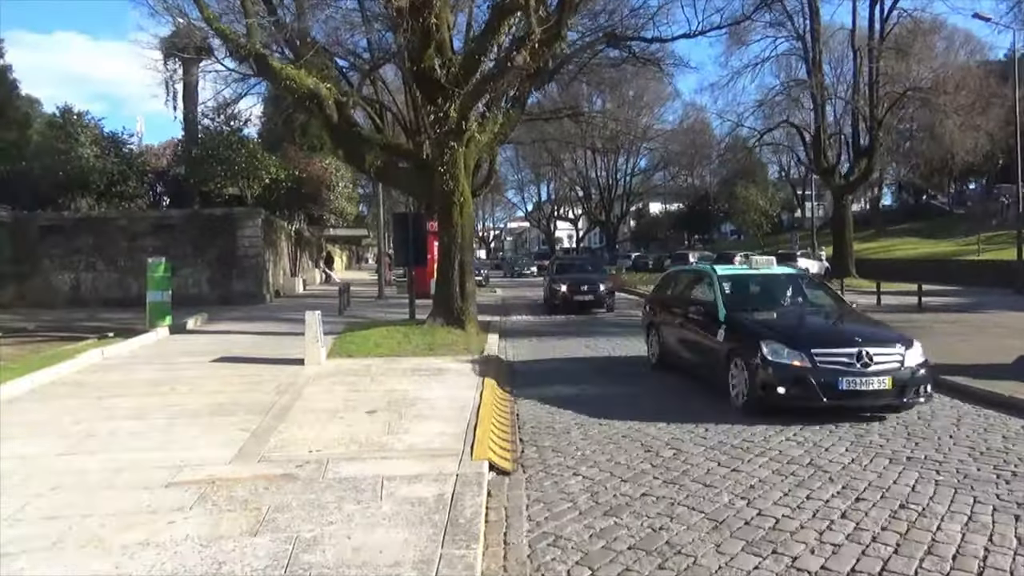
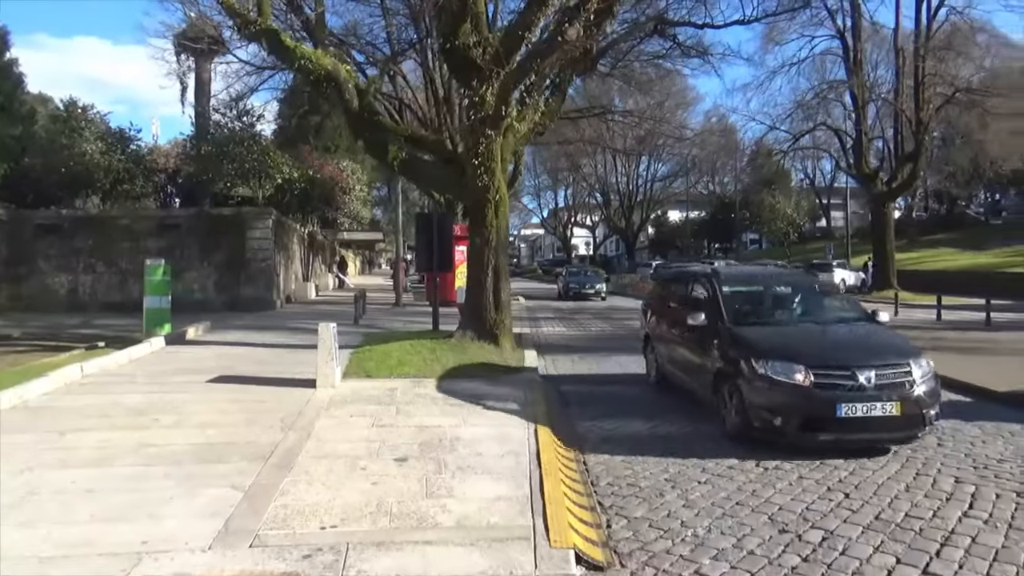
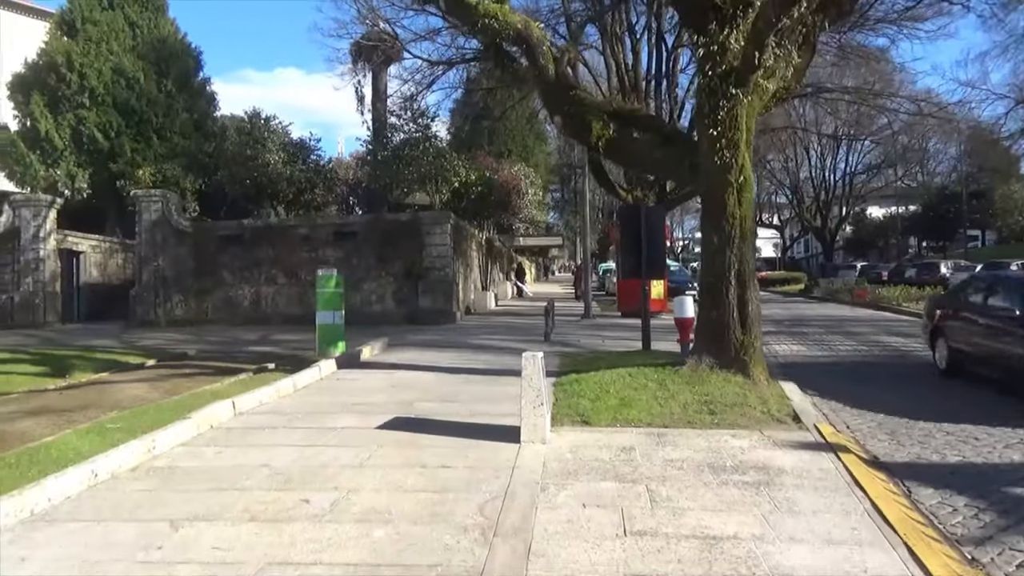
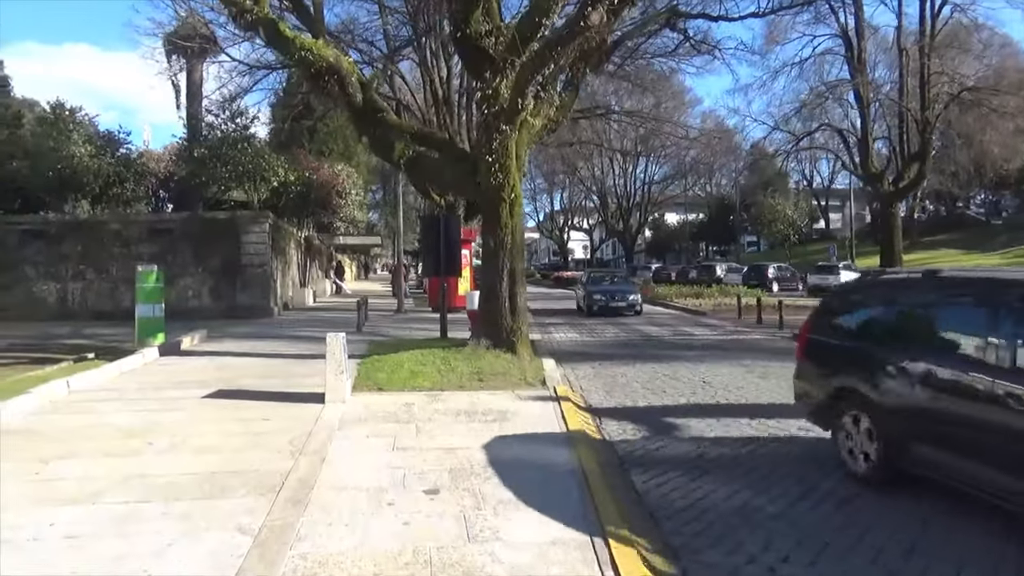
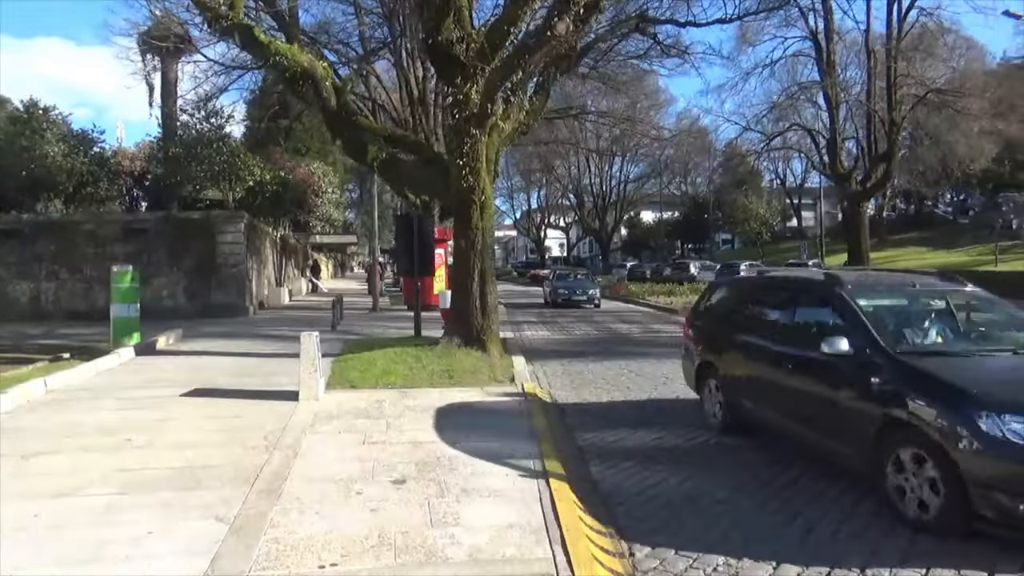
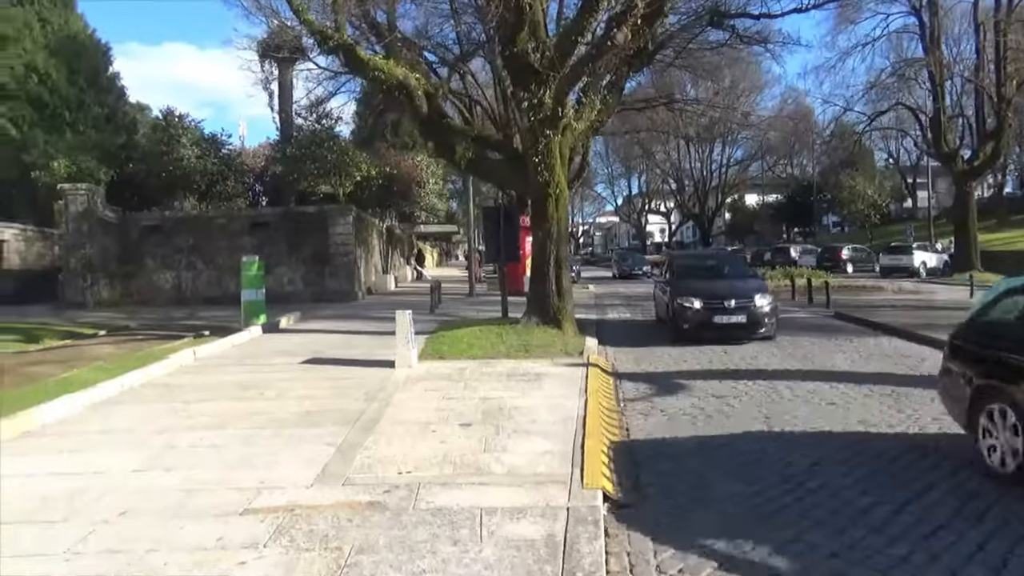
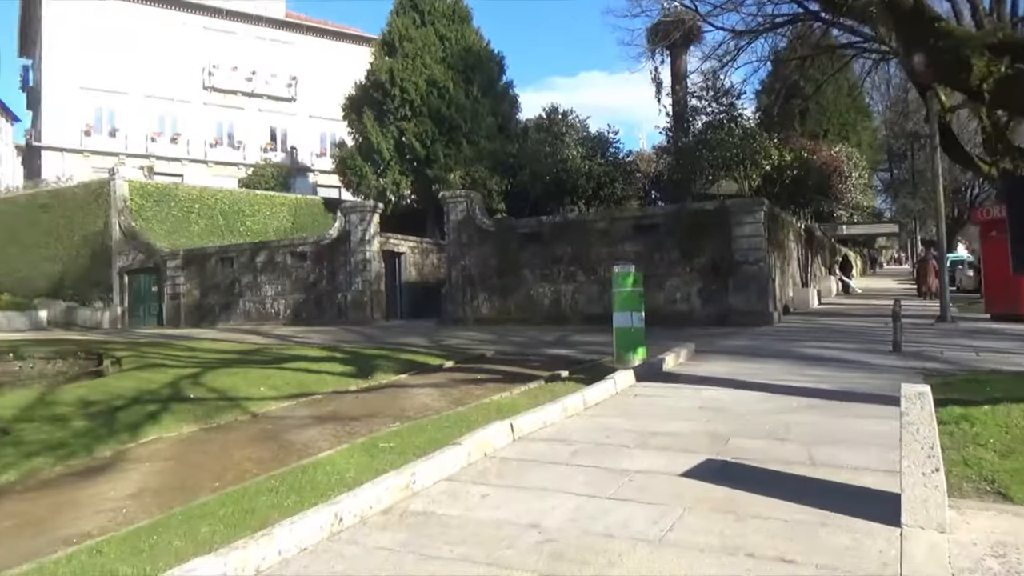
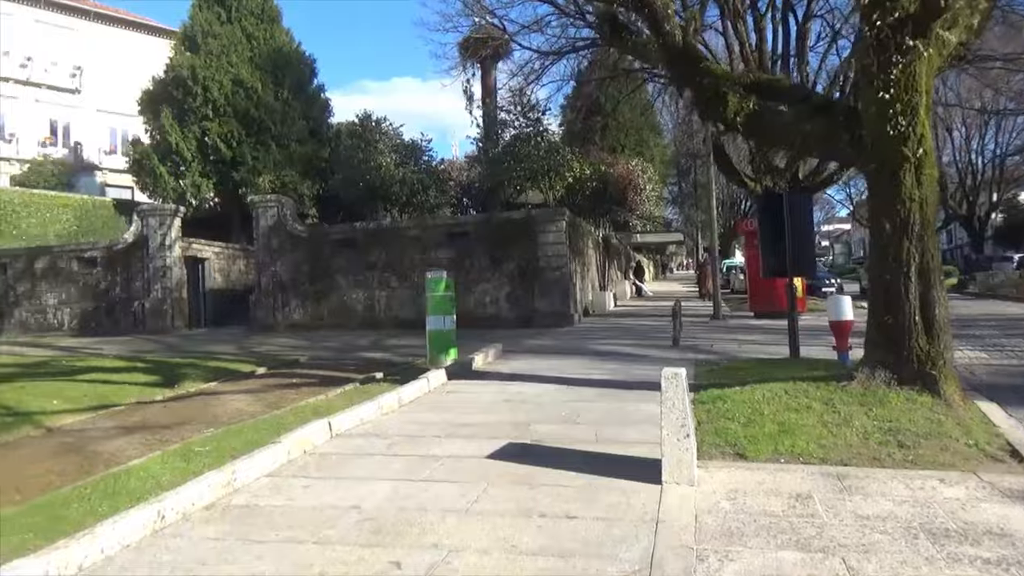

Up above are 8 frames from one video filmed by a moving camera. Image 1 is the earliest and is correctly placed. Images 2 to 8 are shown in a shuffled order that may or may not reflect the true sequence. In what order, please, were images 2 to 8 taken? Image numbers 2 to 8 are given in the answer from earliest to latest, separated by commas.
6, 2, 5, 4, 3, 8, 7
